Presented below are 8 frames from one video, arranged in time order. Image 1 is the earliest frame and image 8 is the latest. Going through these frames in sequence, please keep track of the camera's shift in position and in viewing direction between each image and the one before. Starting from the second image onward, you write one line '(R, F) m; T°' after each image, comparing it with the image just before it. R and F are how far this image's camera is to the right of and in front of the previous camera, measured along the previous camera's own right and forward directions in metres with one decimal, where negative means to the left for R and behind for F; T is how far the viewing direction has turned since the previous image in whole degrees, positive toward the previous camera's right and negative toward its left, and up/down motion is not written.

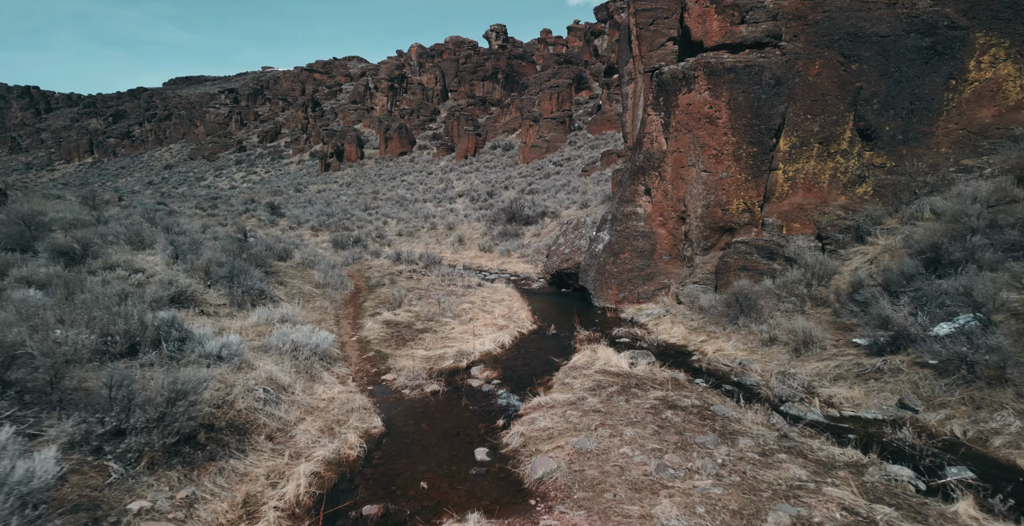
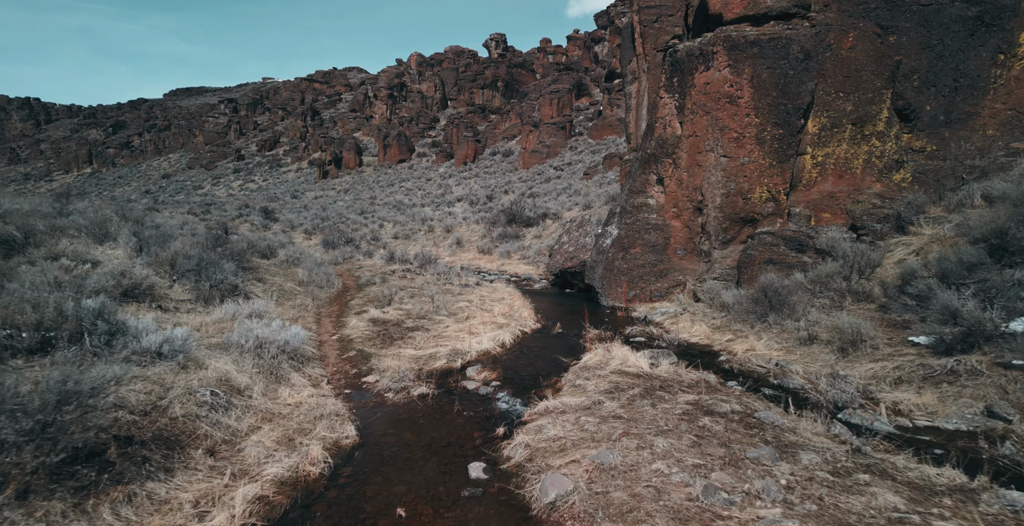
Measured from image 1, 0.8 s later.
(0.0, +1.0) m; 0°
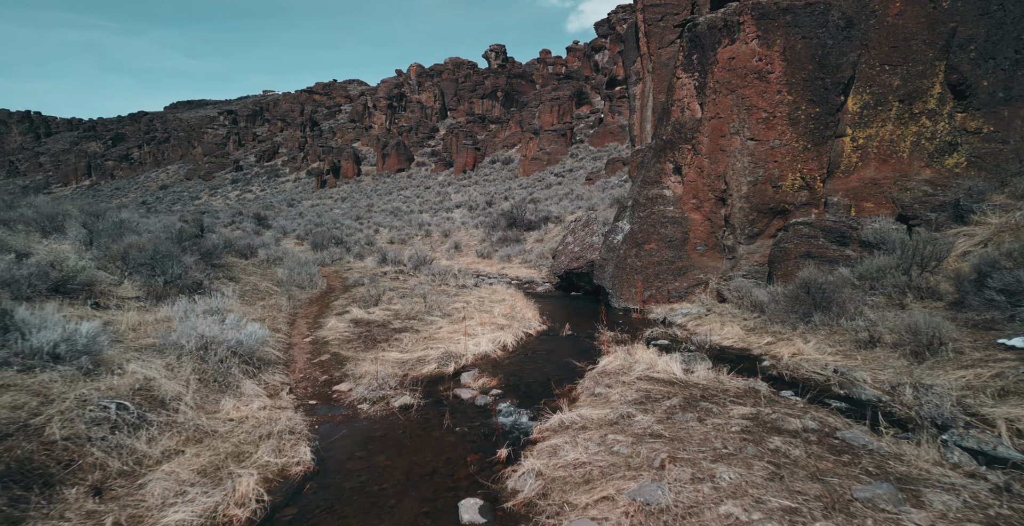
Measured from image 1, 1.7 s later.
(-0.1, +1.1) m; 0°
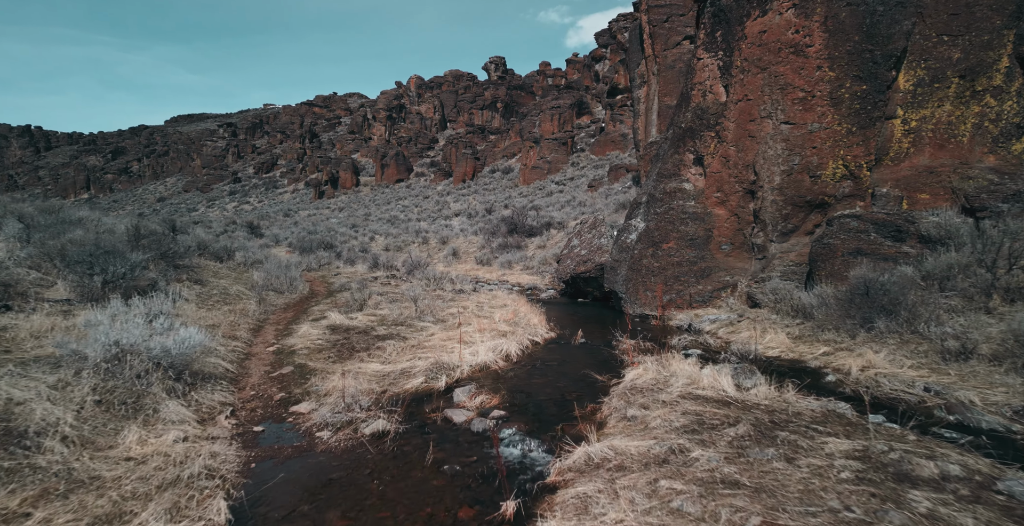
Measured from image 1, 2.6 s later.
(-0.1, +1.1) m; 0°
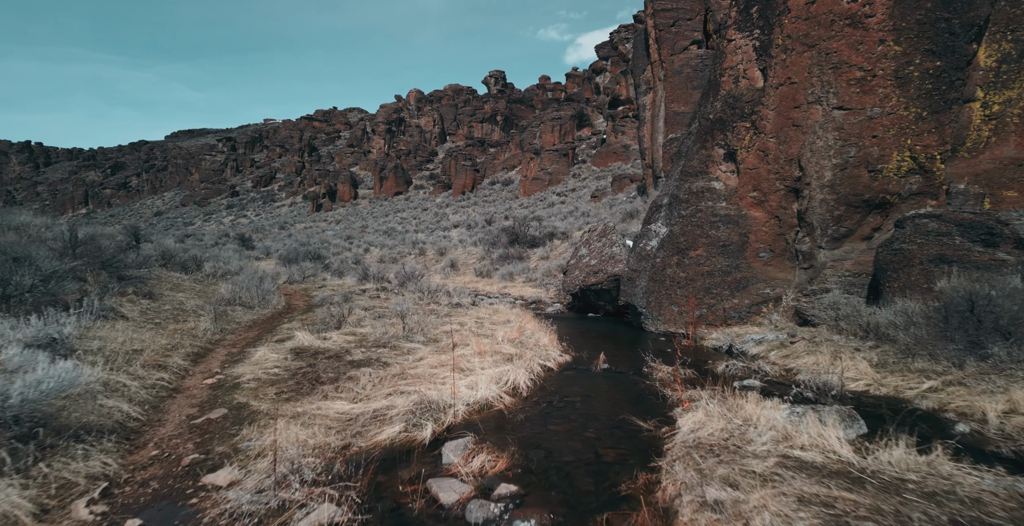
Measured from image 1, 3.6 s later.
(-0.1, +1.2) m; 0°
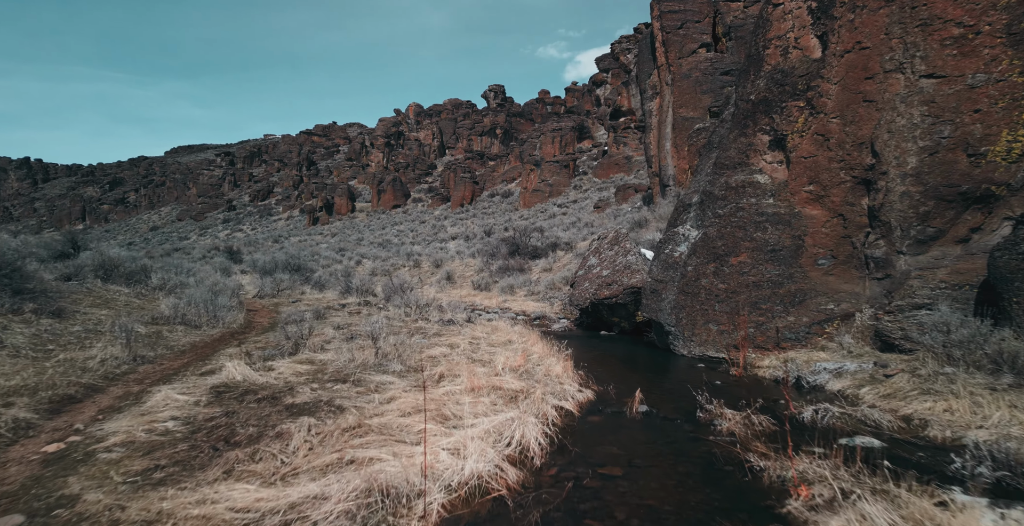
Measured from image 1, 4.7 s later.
(0.0, +1.5) m; 0°
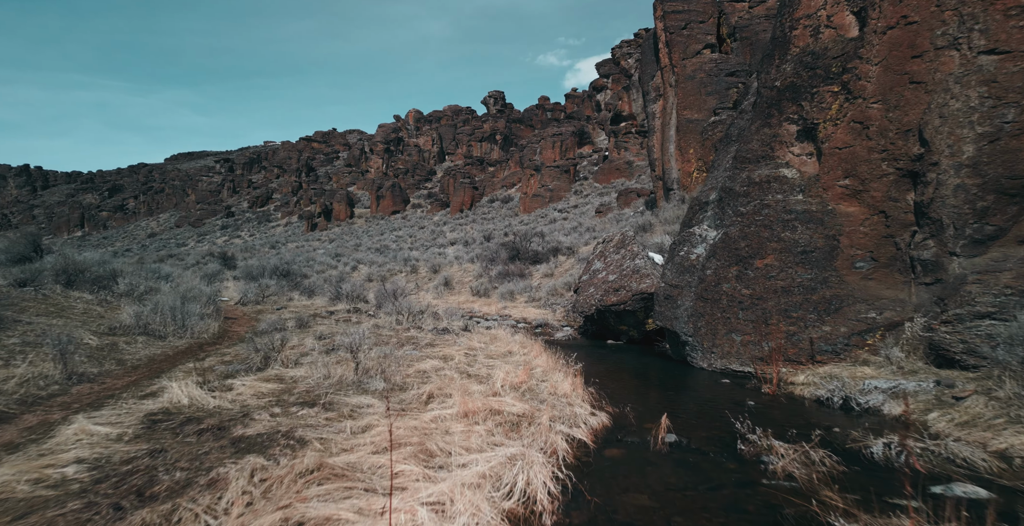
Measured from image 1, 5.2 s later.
(0.0, +0.7) m; 0°
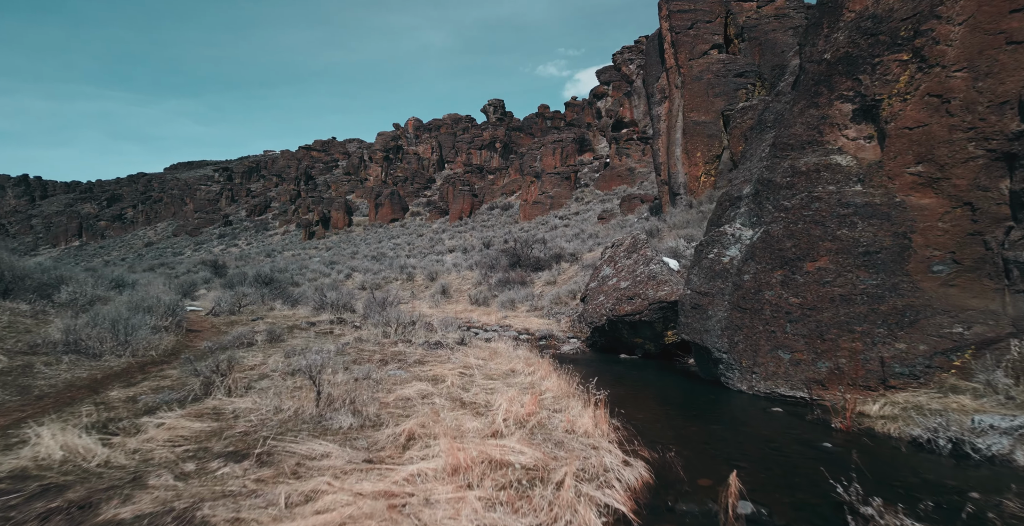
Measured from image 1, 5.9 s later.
(0.0, +1.0) m; 0°
